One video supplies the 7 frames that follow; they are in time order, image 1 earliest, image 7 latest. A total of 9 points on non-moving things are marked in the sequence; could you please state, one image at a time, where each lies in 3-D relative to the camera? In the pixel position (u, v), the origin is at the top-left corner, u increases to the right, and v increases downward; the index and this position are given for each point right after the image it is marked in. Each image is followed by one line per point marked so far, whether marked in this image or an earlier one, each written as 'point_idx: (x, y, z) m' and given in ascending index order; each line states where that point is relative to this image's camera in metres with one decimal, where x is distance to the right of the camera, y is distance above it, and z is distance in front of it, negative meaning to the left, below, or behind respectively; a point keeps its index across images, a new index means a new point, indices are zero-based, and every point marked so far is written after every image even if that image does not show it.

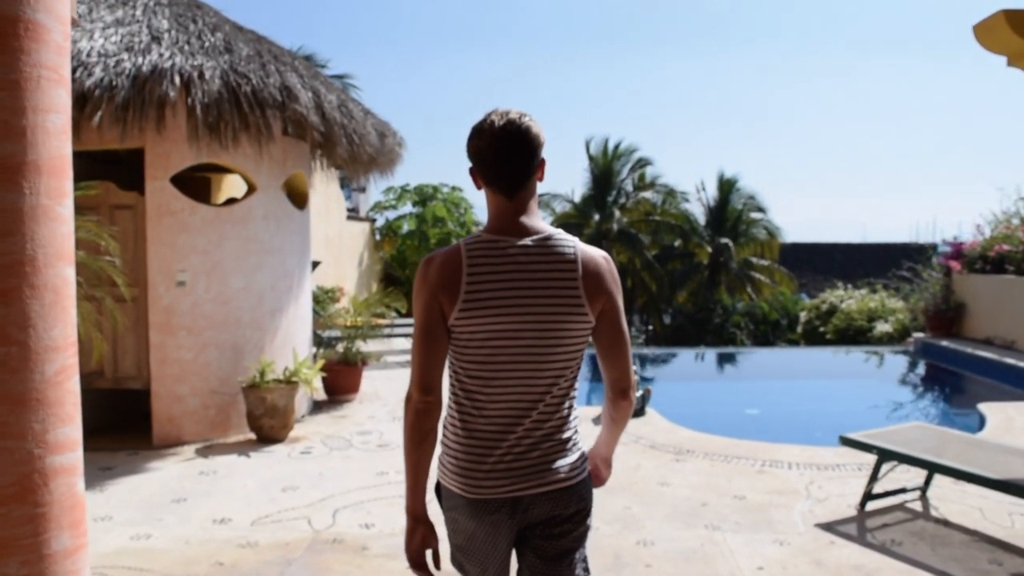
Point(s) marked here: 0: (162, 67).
0: (-2.4, +1.5, +6.0) m
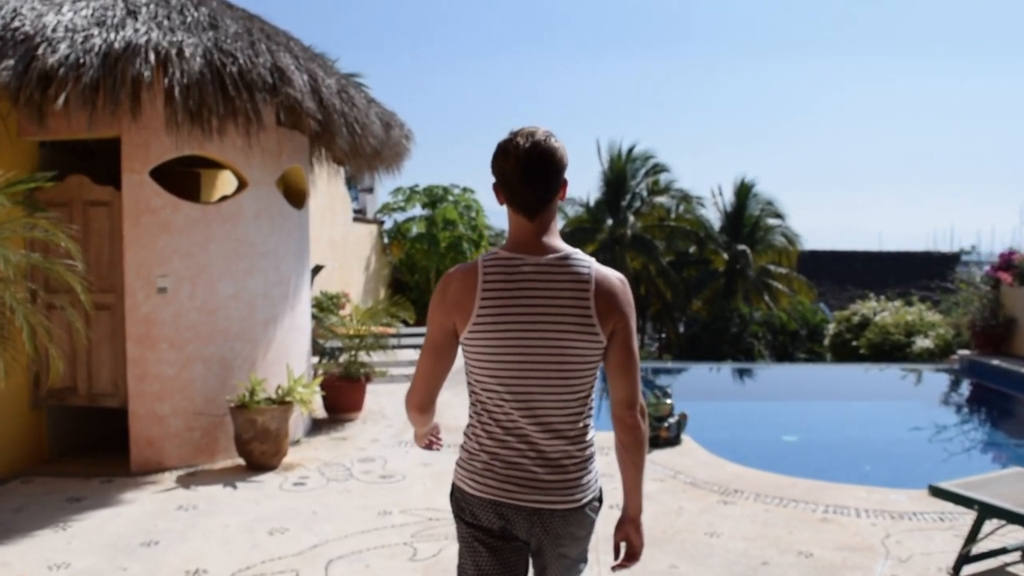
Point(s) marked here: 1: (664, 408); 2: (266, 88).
0: (-2.3, +1.5, +5.3) m
1: (+1.1, -0.9, +6.6) m
2: (-1.6, +1.3, +5.7) m
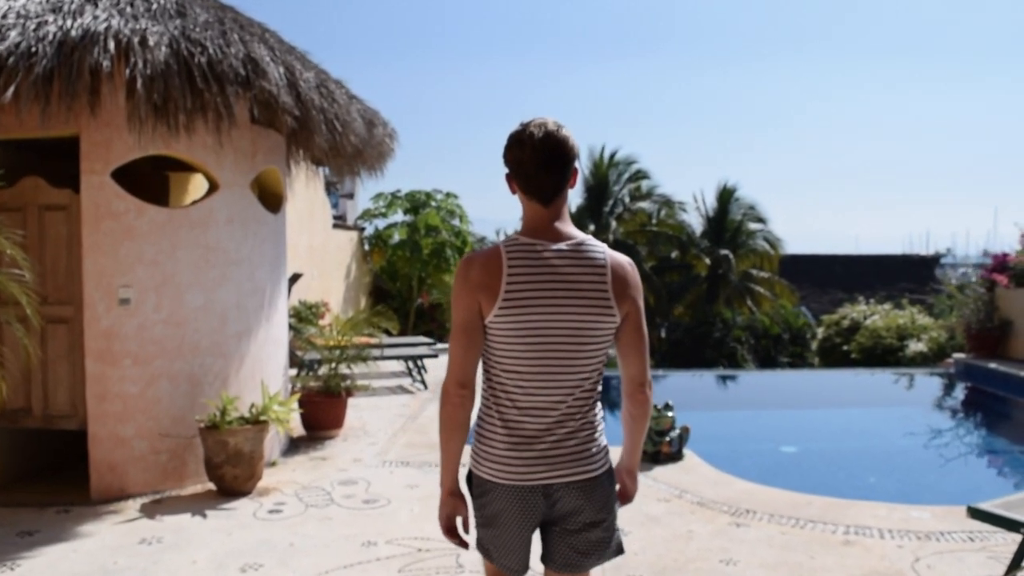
0: (-2.3, +1.4, +4.8) m
1: (+1.1, -0.9, +6.2) m
2: (-1.7, +1.2, +5.3) m
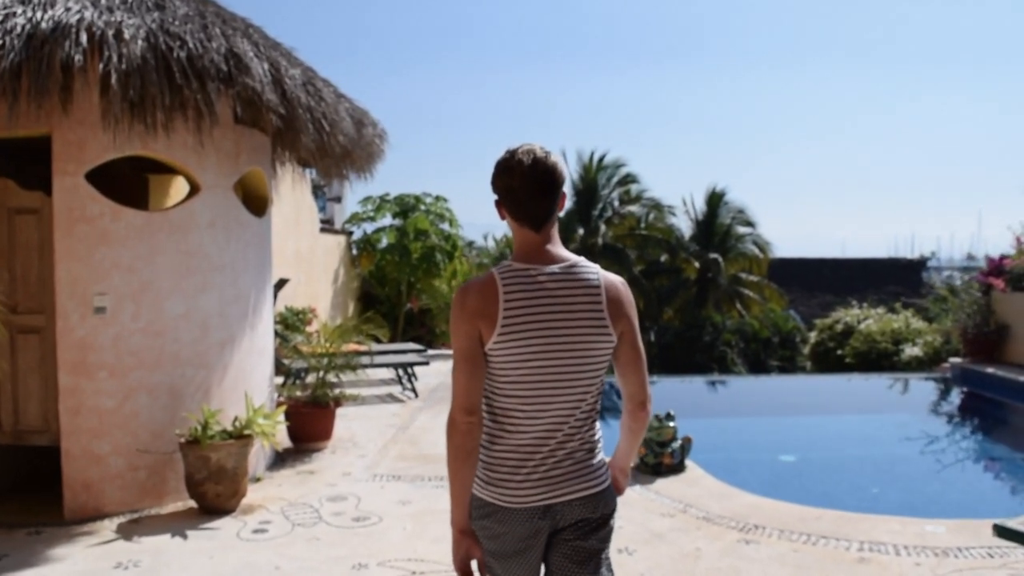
0: (-2.3, +1.4, +4.6) m
1: (+1.1, -1.0, +6.0) m
2: (-1.7, +1.2, +5.0) m
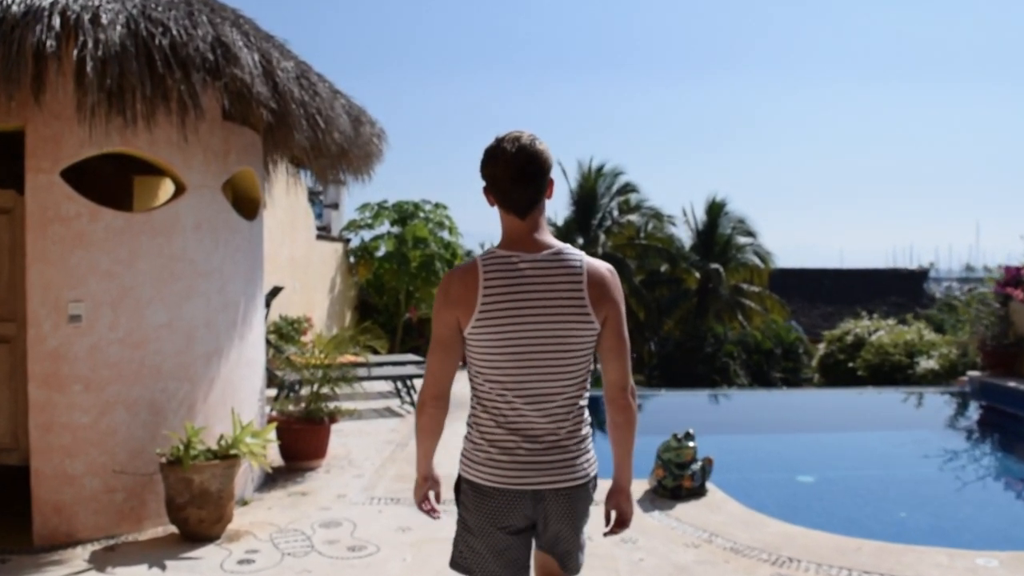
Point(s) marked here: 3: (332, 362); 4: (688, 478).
0: (-2.3, +1.3, +4.2) m
1: (+1.1, -1.0, +5.6) m
2: (-1.6, +1.2, +4.6) m
3: (-1.4, -0.6, +6.7) m
4: (+1.1, -1.2, +5.5) m
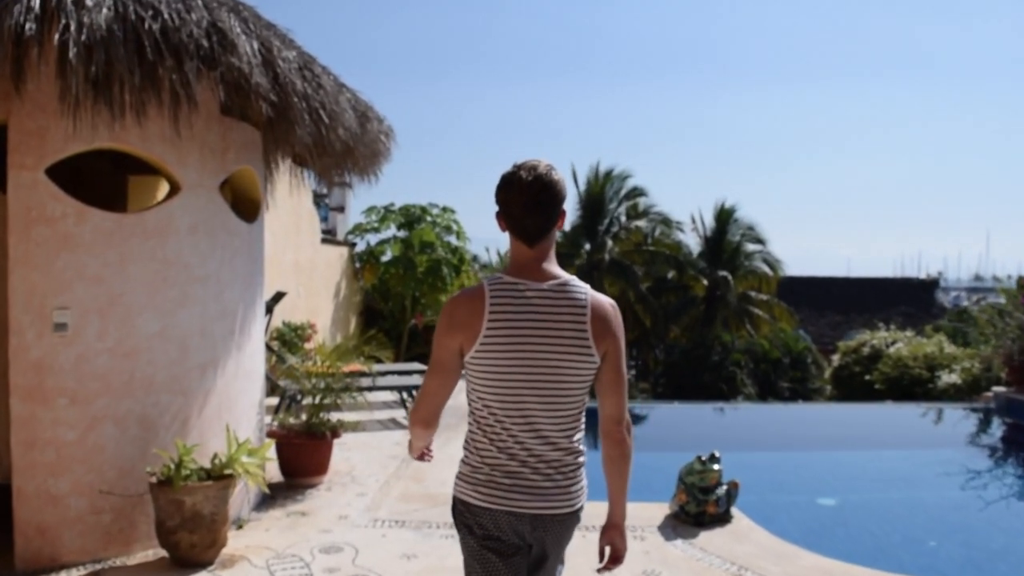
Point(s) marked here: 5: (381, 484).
0: (-2.2, +1.3, +3.9) m
1: (+1.2, -1.1, +5.2) m
2: (-1.5, +1.1, +4.3) m
3: (-1.3, -0.6, +6.4) m
4: (+1.2, -1.3, +5.2) m
5: (-0.9, -1.4, +6.2) m
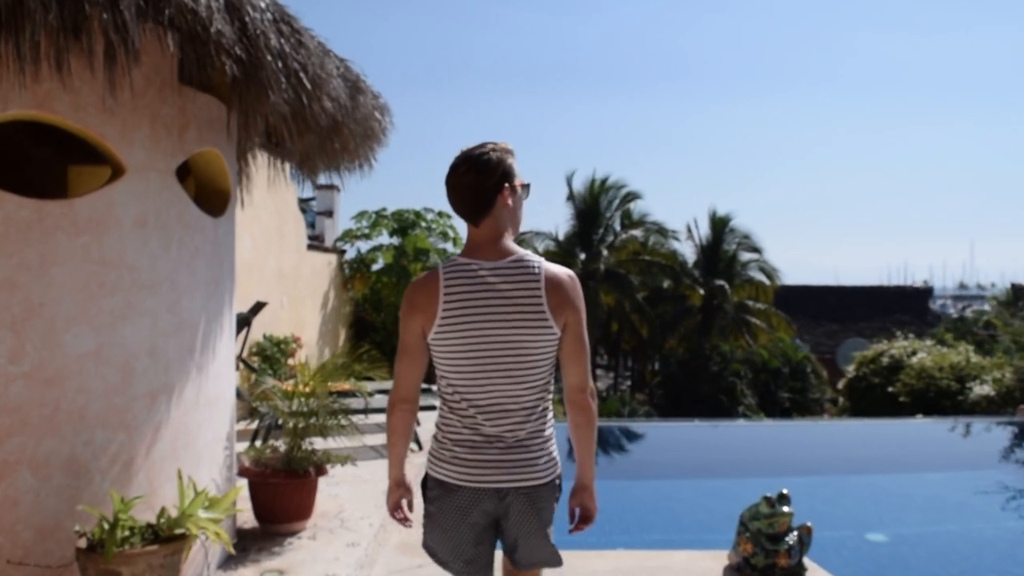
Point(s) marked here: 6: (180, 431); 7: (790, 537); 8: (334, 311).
0: (-2.0, +1.3, +2.9) m
1: (+1.3, -1.1, +4.2) m
2: (-1.4, +1.1, +3.3) m
3: (-1.2, -0.7, +5.4) m
4: (+1.3, -1.3, +4.2) m
5: (-0.8, -1.4, +5.2) m
6: (-1.6, -0.7, +4.1) m
7: (+1.4, -1.2, +4.2) m
8: (-2.6, -0.3, +12.7) m
